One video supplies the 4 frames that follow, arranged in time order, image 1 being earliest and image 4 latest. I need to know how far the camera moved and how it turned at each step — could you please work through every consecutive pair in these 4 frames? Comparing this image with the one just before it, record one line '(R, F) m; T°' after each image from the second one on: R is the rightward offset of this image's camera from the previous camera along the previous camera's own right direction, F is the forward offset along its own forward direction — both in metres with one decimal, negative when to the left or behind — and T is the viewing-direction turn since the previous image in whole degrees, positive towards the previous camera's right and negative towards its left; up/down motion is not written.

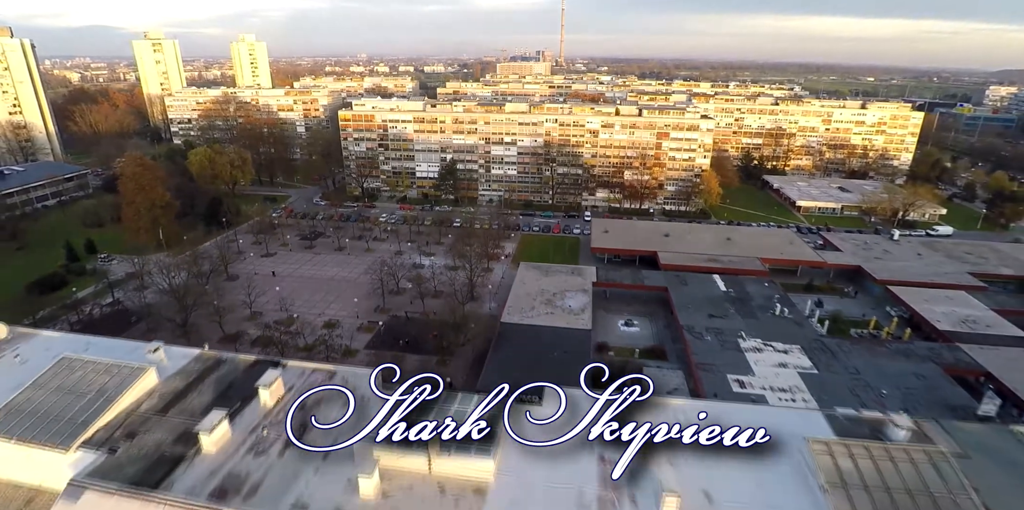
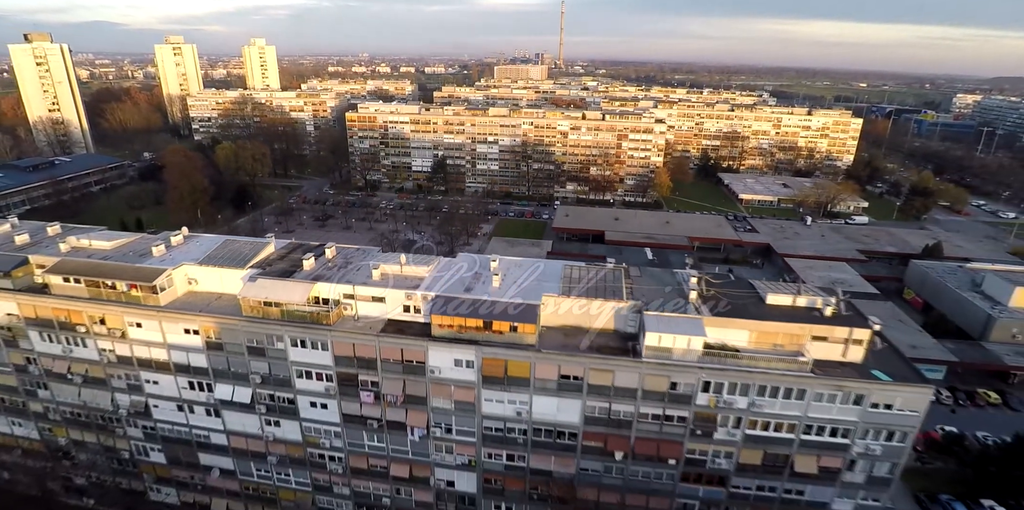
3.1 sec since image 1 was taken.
(+2.5, -9.7) m; 0°
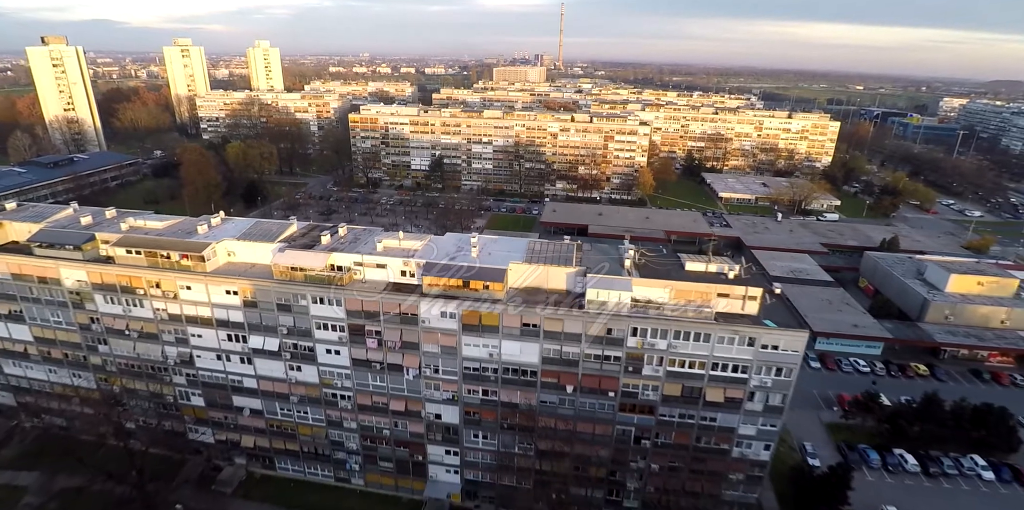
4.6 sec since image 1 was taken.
(+1.0, -4.3) m; 0°
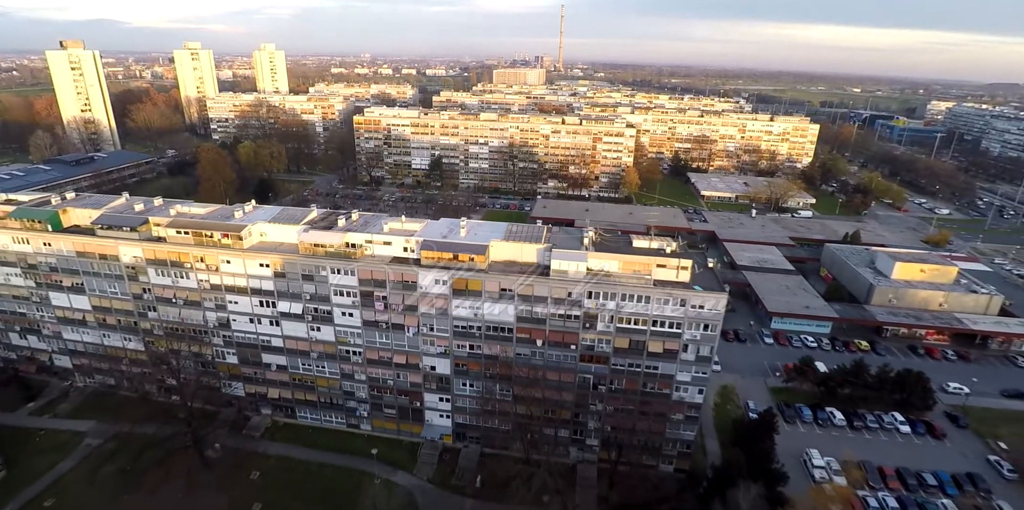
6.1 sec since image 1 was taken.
(+1.0, -4.8) m; 0°
